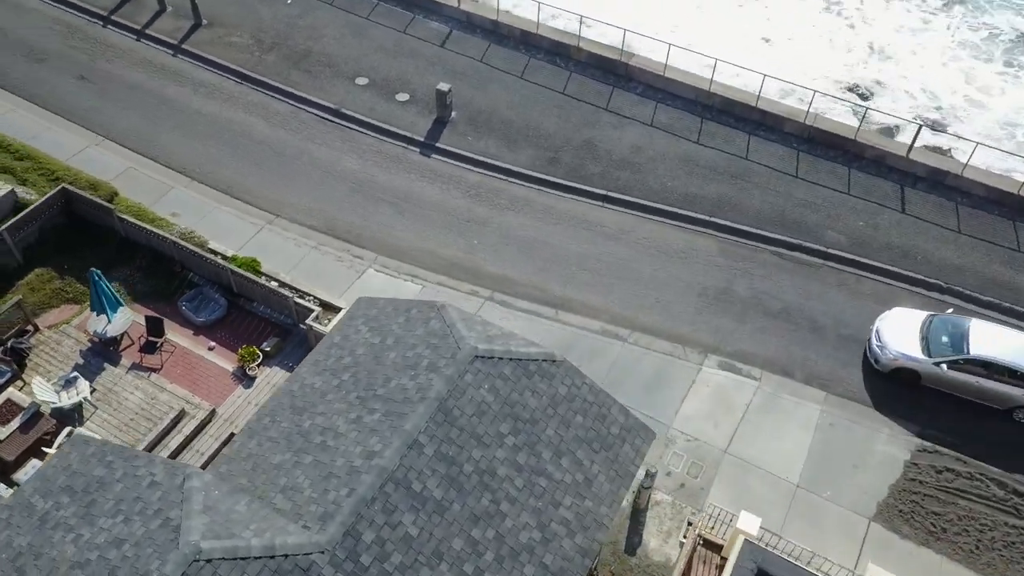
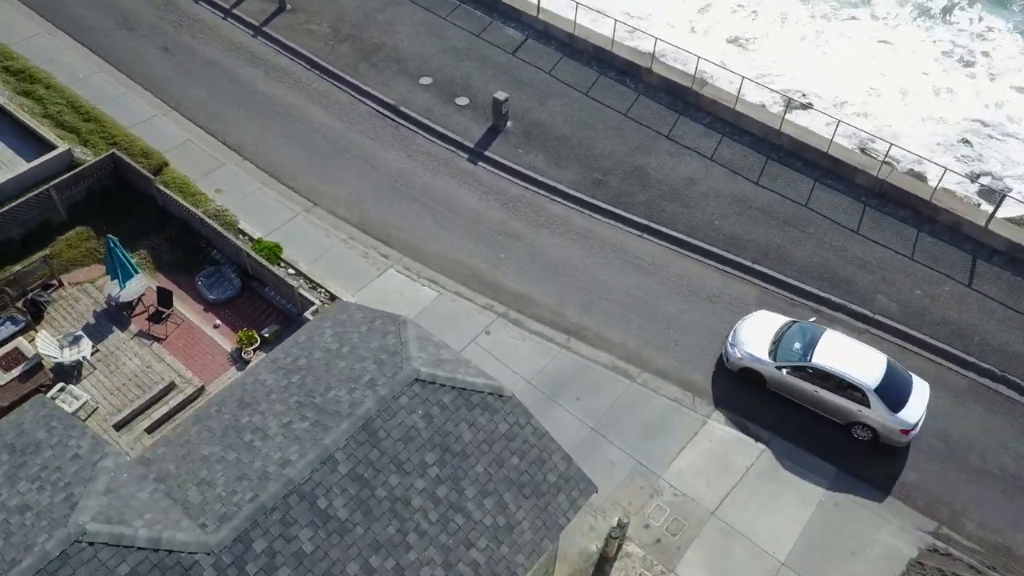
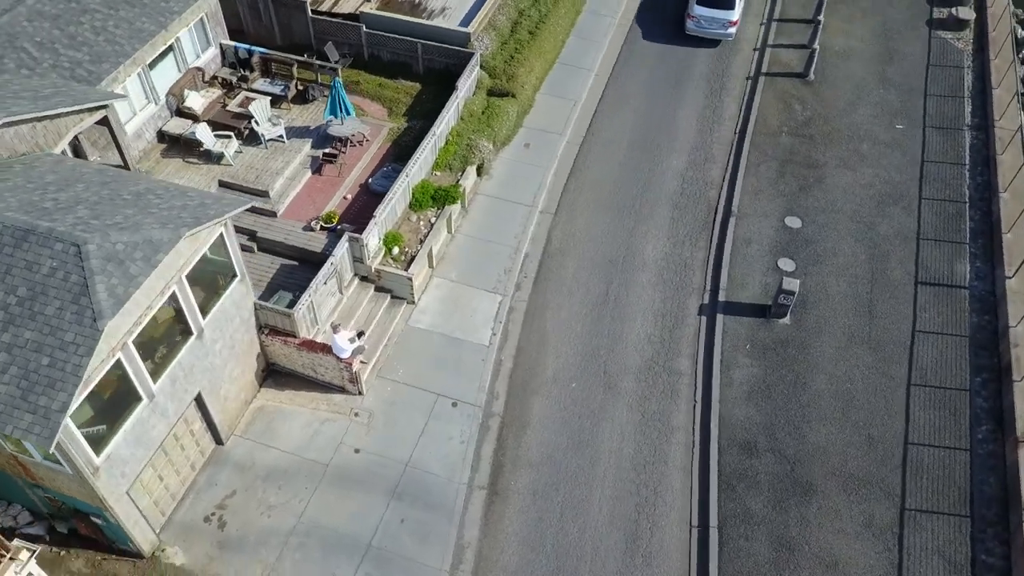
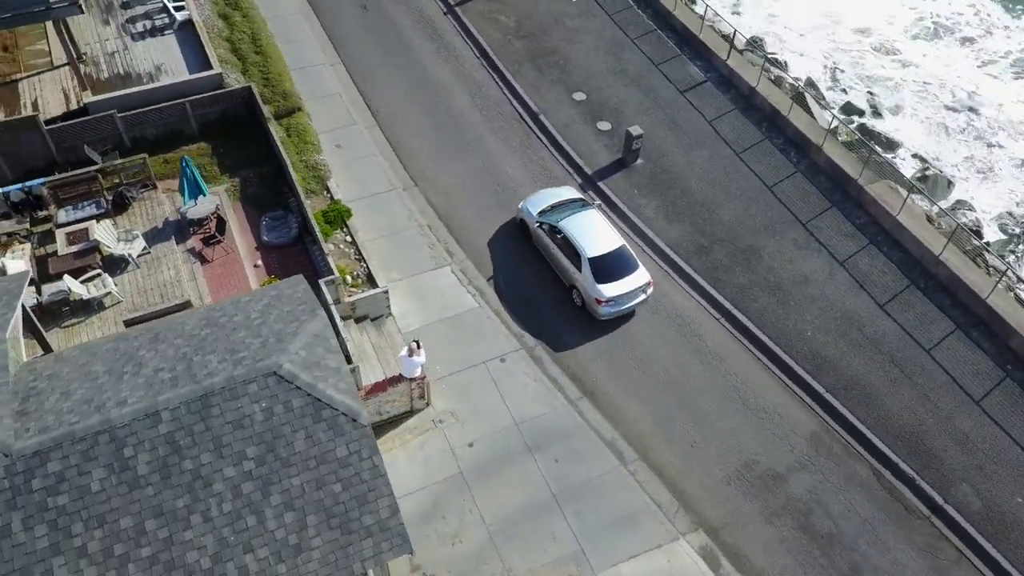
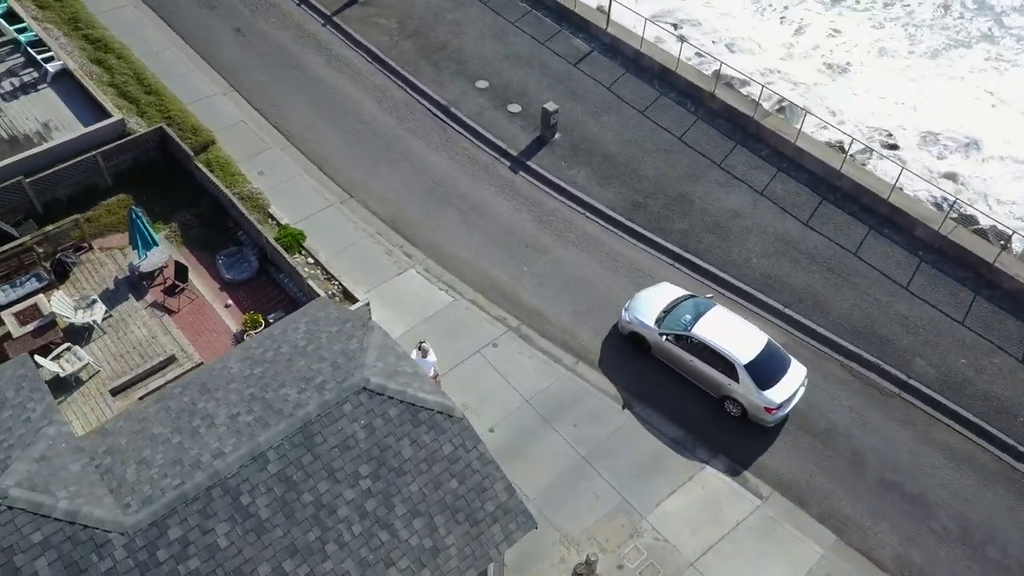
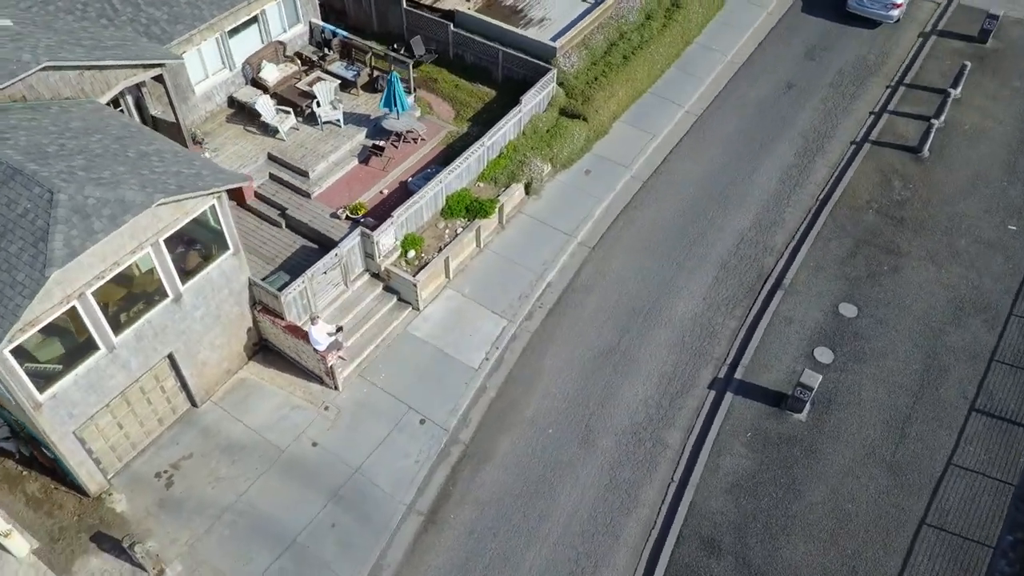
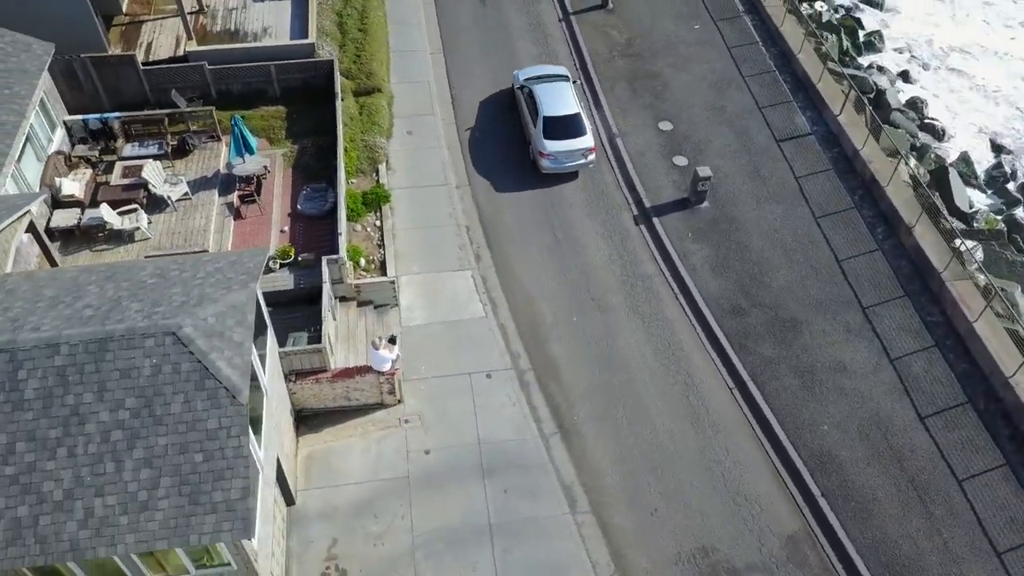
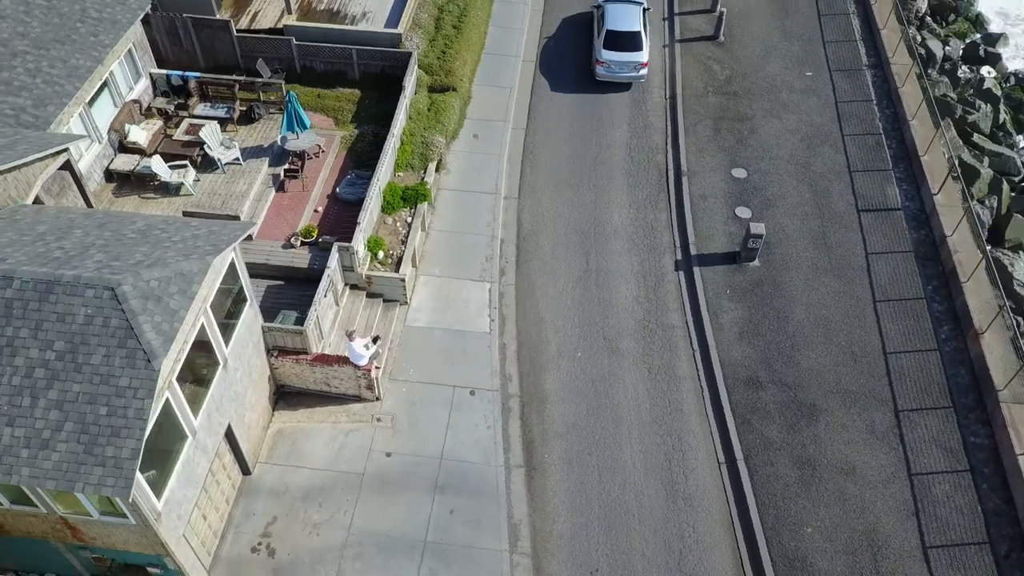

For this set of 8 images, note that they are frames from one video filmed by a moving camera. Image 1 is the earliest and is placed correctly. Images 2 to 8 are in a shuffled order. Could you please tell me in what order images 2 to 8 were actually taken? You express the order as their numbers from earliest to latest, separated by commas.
2, 5, 4, 7, 8, 3, 6
